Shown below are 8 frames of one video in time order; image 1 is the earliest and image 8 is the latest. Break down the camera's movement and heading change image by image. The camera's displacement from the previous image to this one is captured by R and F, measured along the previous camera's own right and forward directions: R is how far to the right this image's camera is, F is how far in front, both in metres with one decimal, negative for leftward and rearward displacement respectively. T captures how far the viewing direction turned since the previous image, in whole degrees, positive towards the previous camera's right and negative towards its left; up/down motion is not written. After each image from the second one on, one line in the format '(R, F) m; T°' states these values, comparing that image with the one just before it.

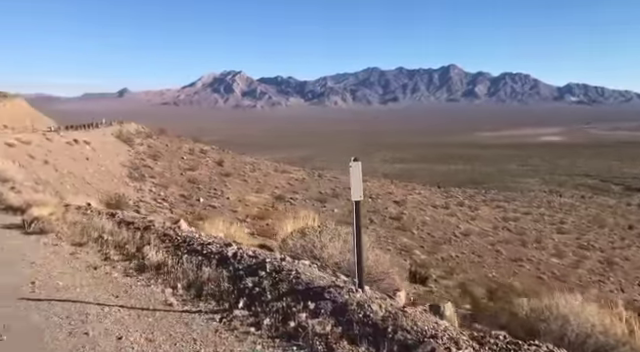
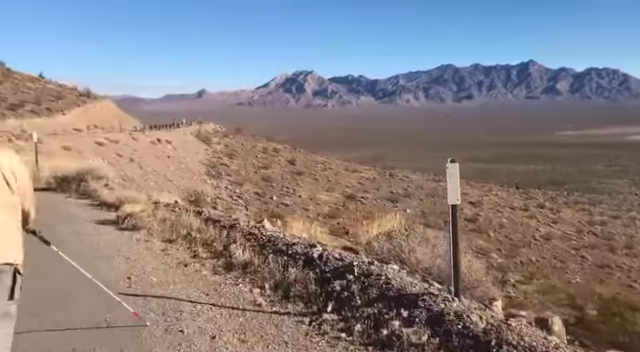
(-0.2, +0.1) m; -7°
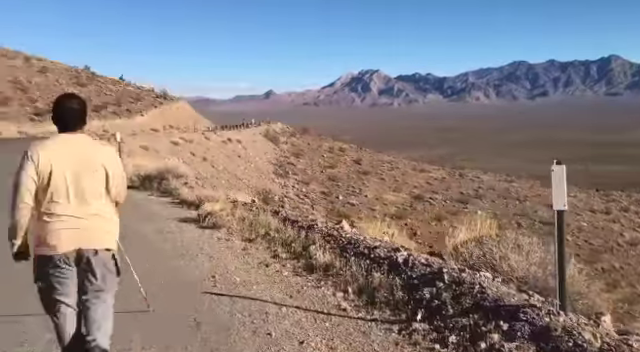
(-0.2, +0.1) m; -7°
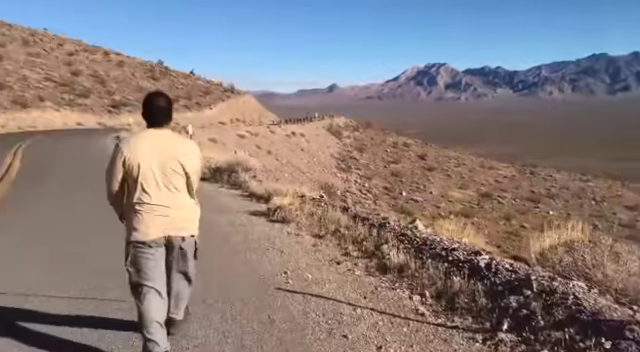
(-0.1, +0.2) m; -7°
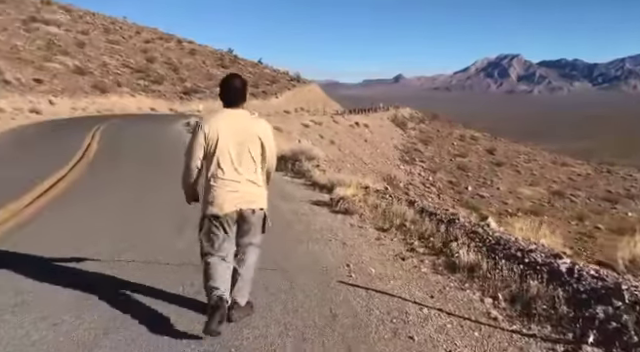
(-0.1, +0.2) m; -7°
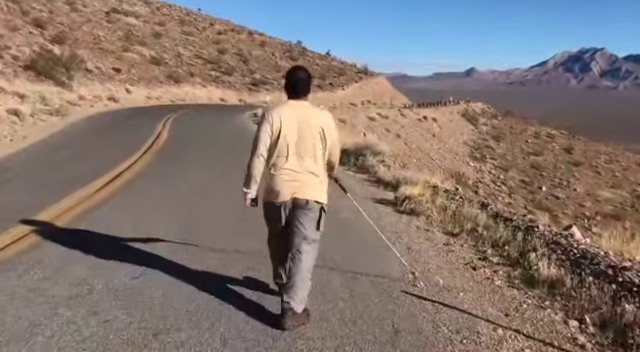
(0.0, +0.3) m; -7°
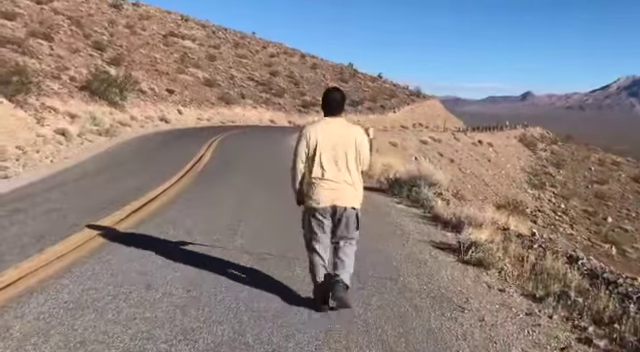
(0.0, +1.2) m; -5°
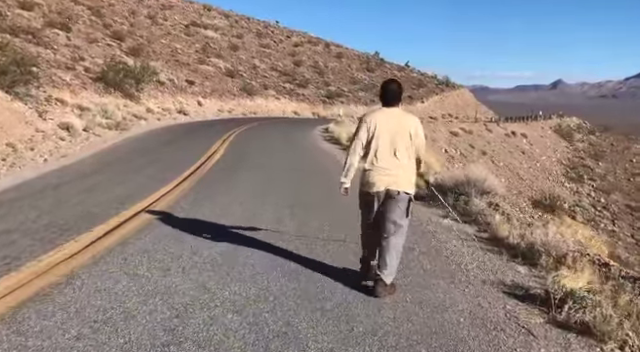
(0.0, +2.0) m; -3°
